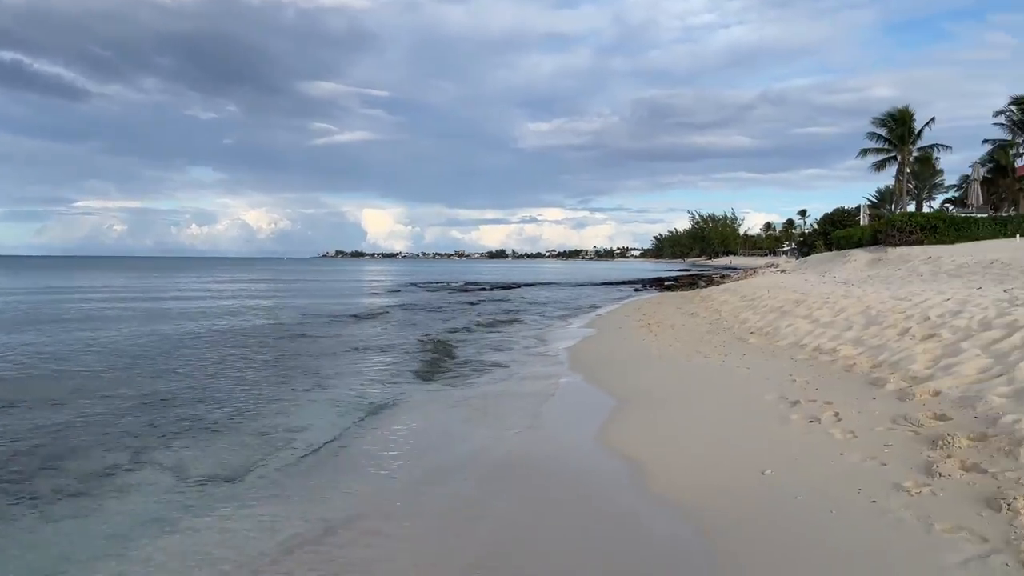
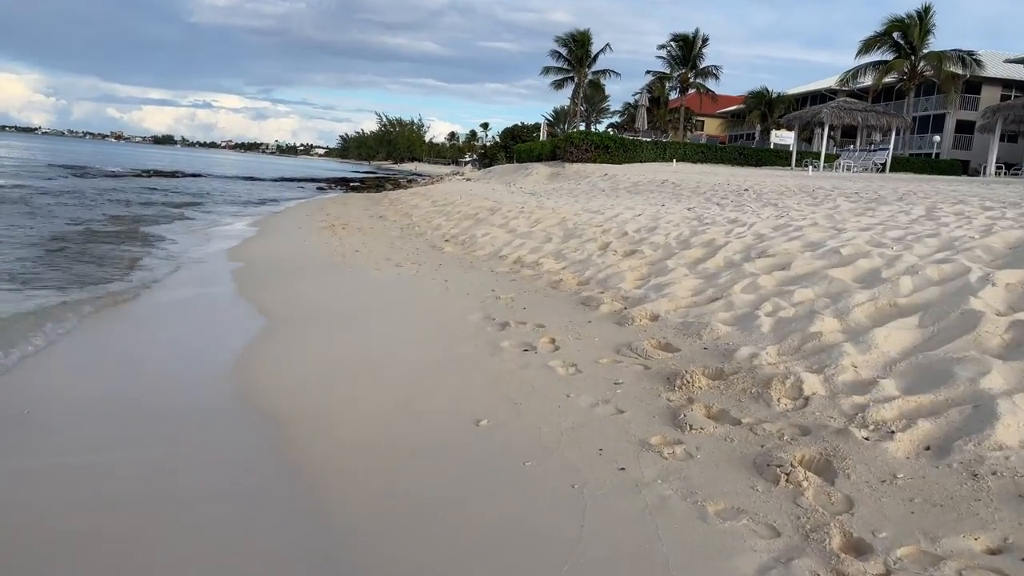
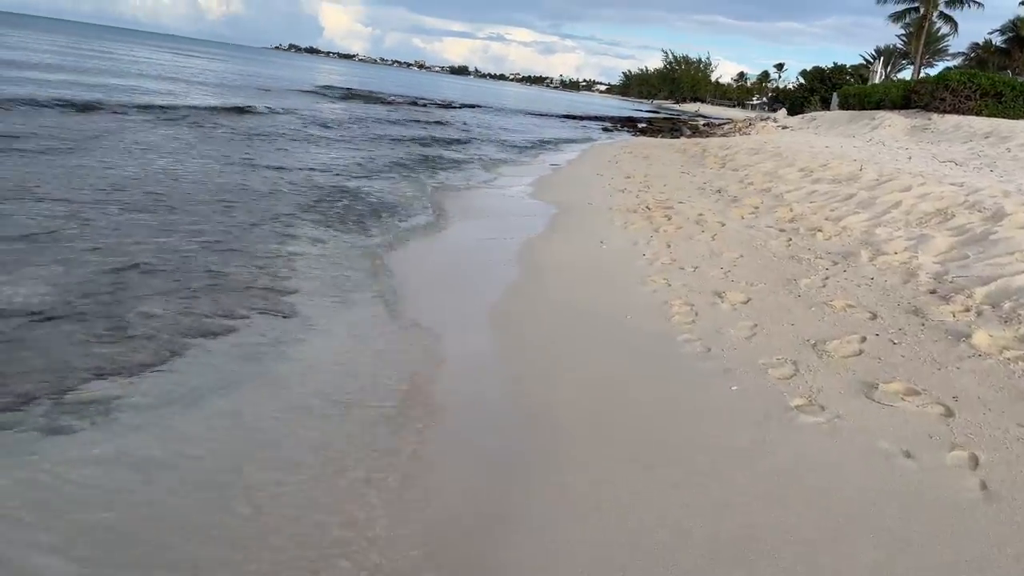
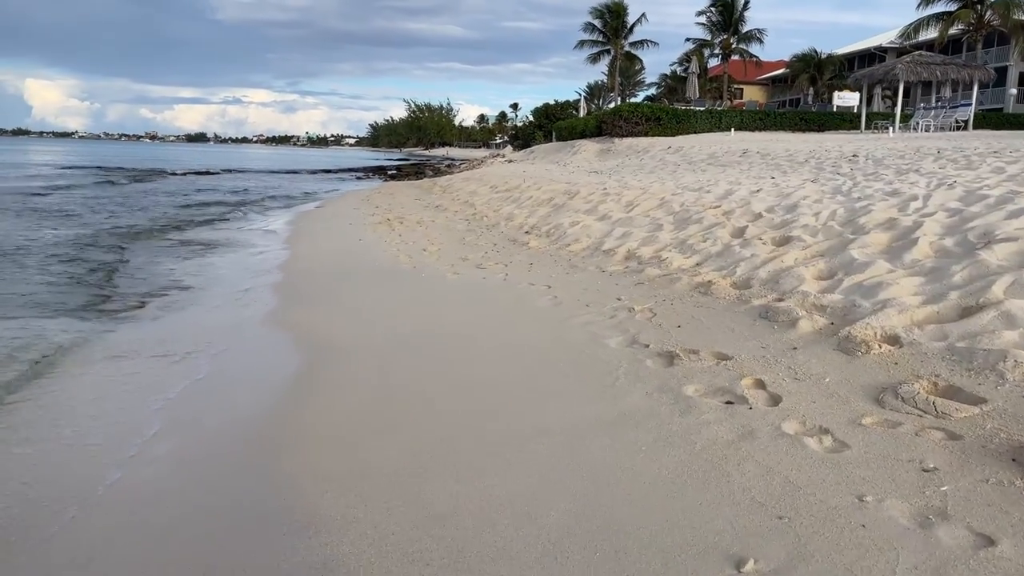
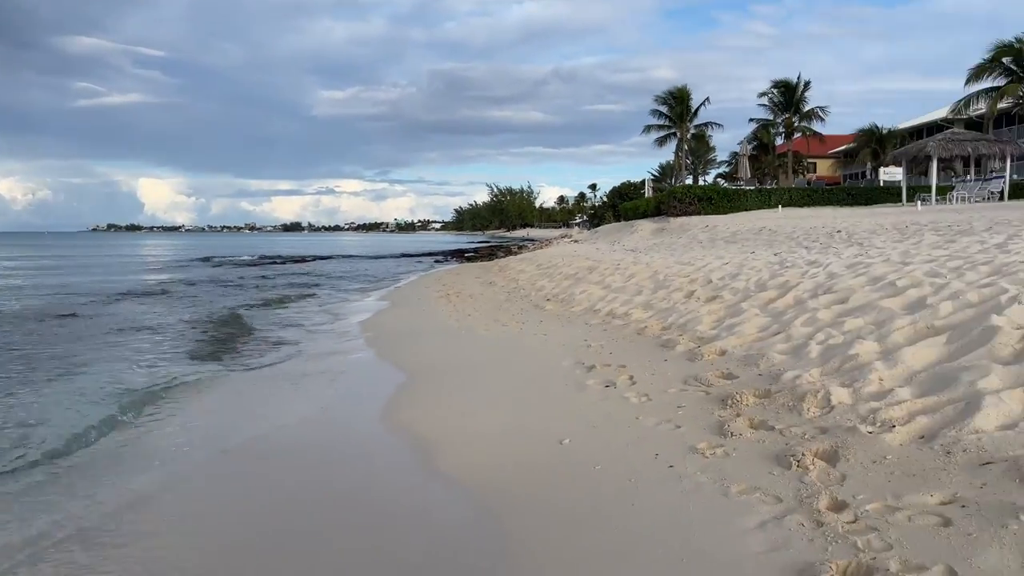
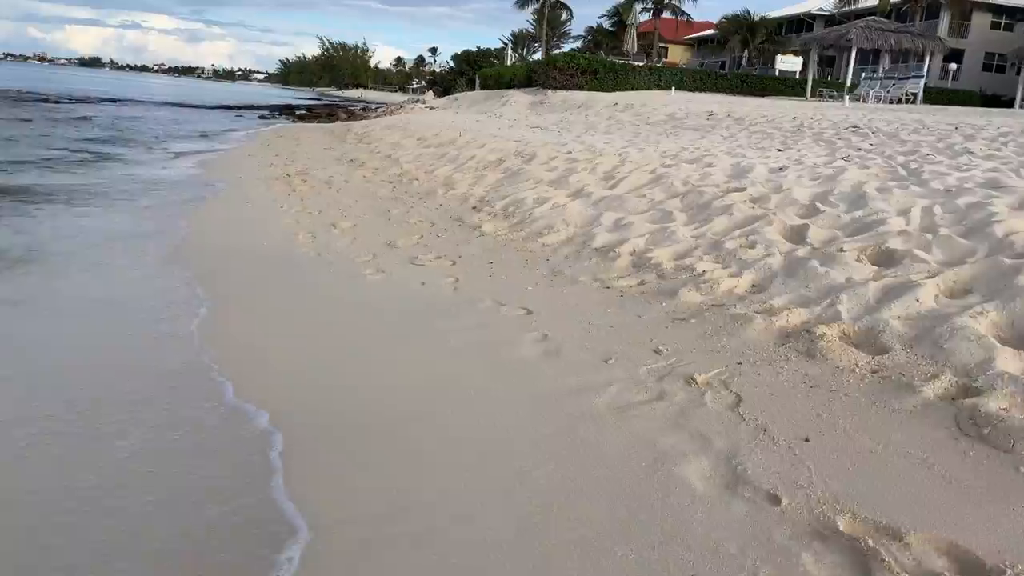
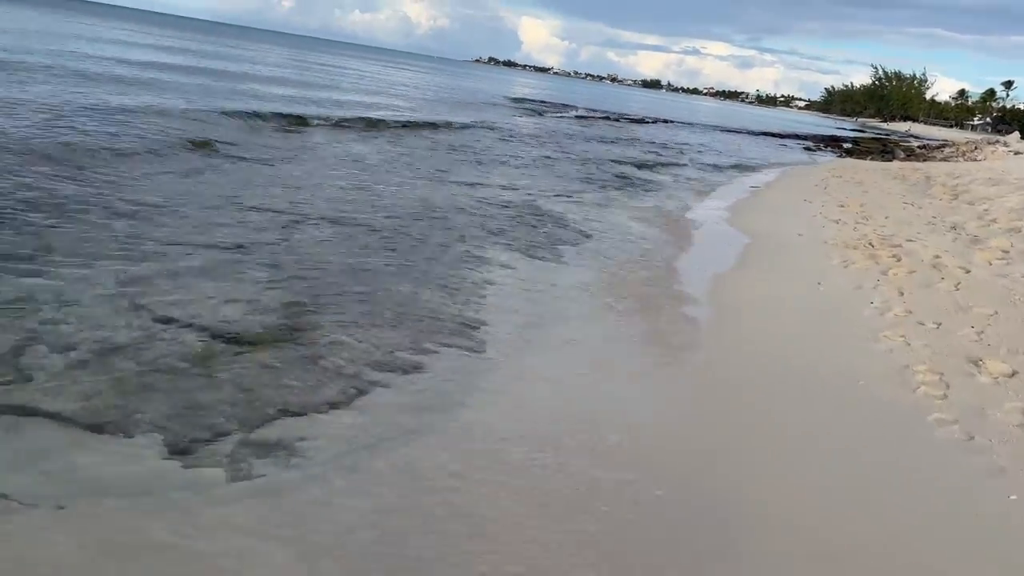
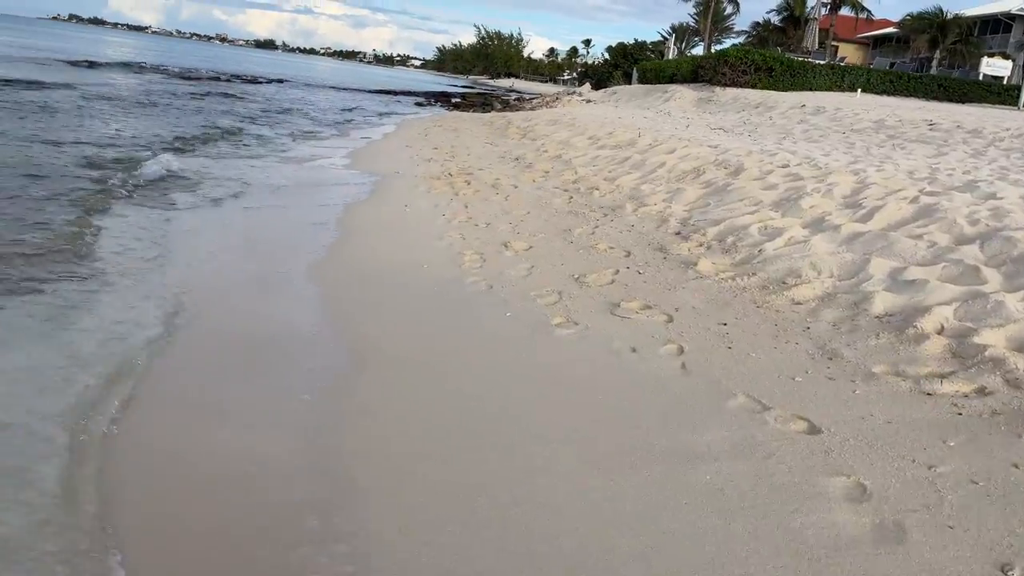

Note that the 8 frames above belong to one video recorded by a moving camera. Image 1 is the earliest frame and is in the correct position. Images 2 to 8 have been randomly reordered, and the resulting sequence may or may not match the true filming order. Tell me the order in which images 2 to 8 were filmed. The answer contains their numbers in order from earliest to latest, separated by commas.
5, 2, 4, 6, 8, 3, 7
